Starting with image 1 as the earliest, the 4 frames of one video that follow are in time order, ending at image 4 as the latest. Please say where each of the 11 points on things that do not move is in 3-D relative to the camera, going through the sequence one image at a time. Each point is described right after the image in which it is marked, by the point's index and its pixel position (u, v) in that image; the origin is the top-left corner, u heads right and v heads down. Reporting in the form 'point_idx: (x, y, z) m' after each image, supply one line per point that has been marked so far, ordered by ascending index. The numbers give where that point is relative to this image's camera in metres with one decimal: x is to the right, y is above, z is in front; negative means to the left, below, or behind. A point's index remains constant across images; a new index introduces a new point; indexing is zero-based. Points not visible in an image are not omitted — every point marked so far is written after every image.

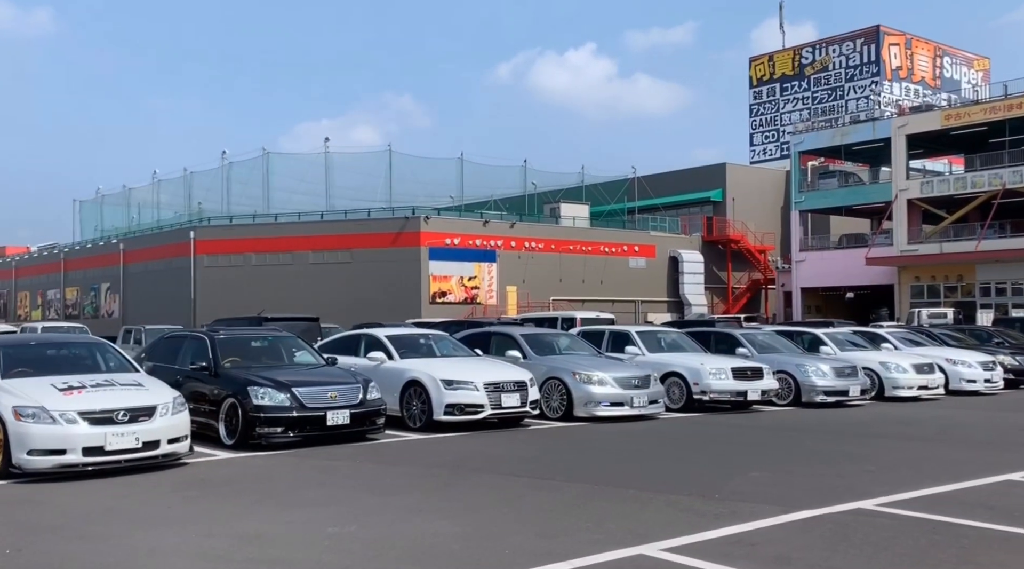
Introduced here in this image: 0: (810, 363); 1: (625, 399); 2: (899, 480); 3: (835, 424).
0: (+5.3, -1.4, +19.5) m
1: (+1.7, -1.6, +15.1) m
2: (+3.7, -1.9, +10.4) m
3: (+5.0, -2.1, +16.7) m
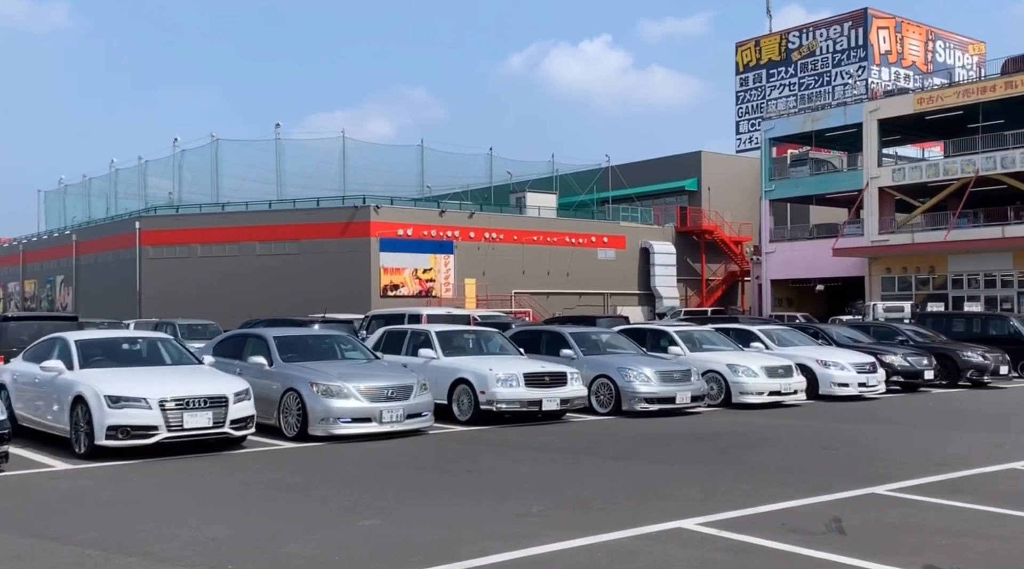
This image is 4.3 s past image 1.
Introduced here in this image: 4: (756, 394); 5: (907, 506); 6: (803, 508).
0: (+1.9, -1.3, +17.3) m
1: (-1.7, -1.6, +13.0) m
2: (+0.2, -1.9, +8.2) m
3: (+1.6, -2.0, +14.5) m
4: (+4.2, -1.9, +18.7) m
5: (+3.4, -1.9, +9.4) m
6: (+2.4, -1.8, +9.0) m
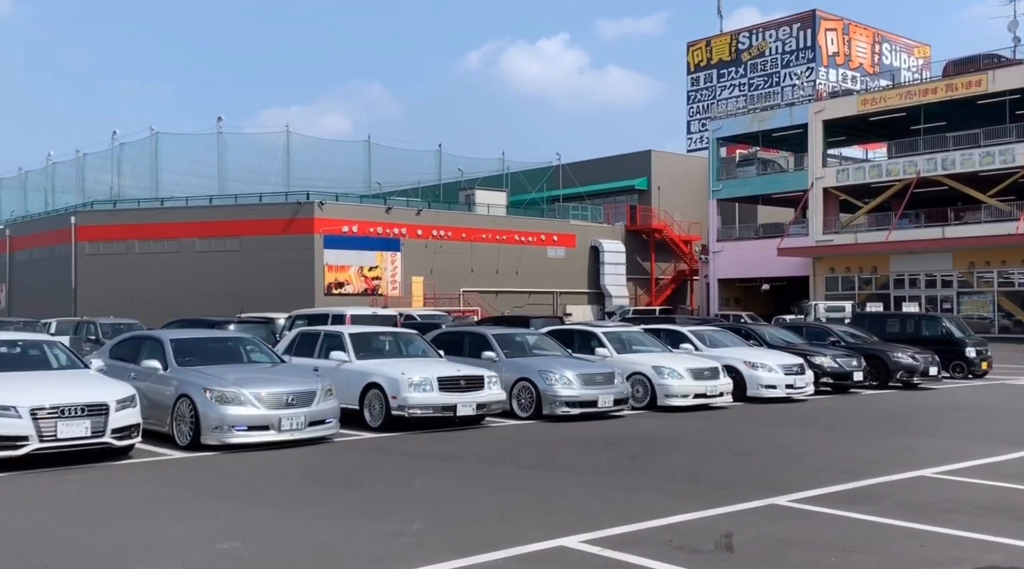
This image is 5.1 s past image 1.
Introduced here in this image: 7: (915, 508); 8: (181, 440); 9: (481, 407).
0: (+0.6, -1.3, +16.9) m
1: (-2.8, -1.6, +12.5) m
2: (-0.7, -1.9, +7.8) m
3: (+0.4, -2.1, +14.2) m
4: (+2.9, -1.9, +18.5) m
5: (+2.4, -2.0, +9.1) m
6: (+1.4, -1.9, +8.6) m
7: (+3.6, -2.0, +9.7) m
8: (-3.9, -1.8, +12.8) m
9: (-0.4, -1.7, +15.4) m
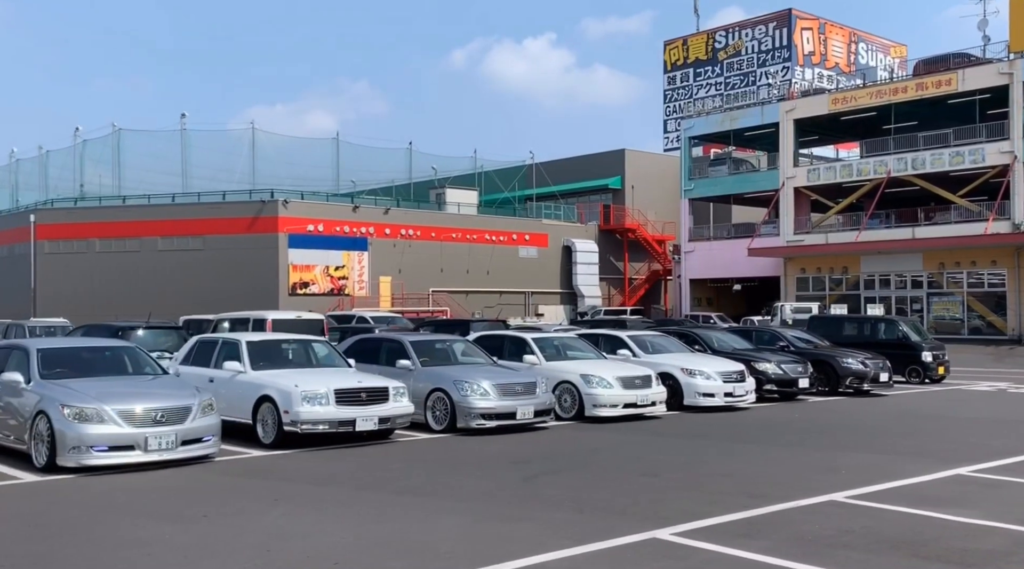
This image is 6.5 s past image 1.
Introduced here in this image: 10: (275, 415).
0: (-0.6, -1.4, +16.0) m
1: (-4.0, -1.7, +11.6) m
2: (-1.9, -2.0, +6.9) m
3: (-0.8, -2.1, +13.2) m
4: (+1.6, -2.0, +17.6) m
5: (+1.3, -2.0, +8.2) m
6: (+0.3, -2.0, +7.7) m
7: (+2.4, -2.1, +8.8) m
8: (-5.1, -1.9, +11.8) m
9: (-1.7, -1.8, +14.4) m
10: (-3.0, -1.7, +14.1) m
